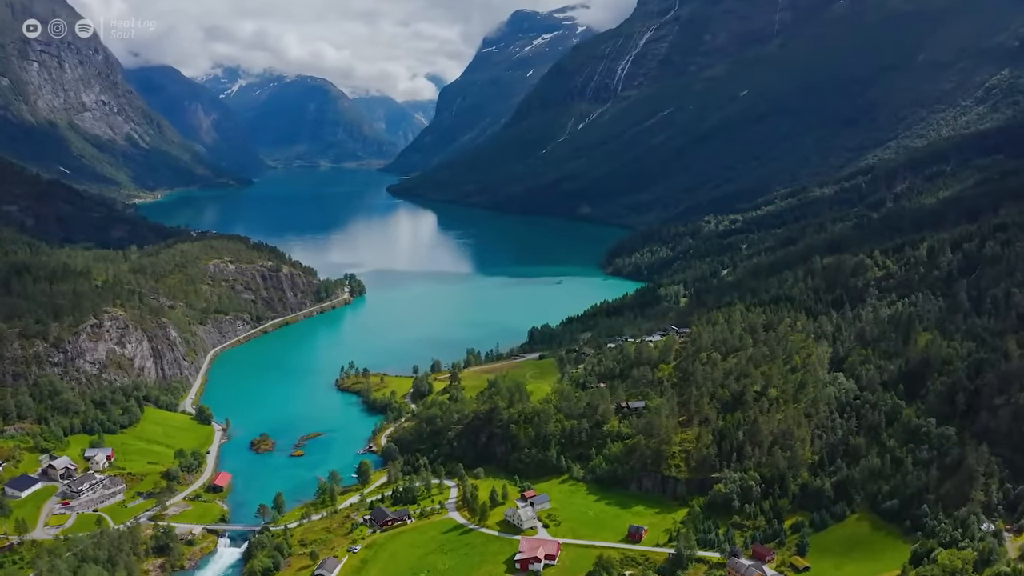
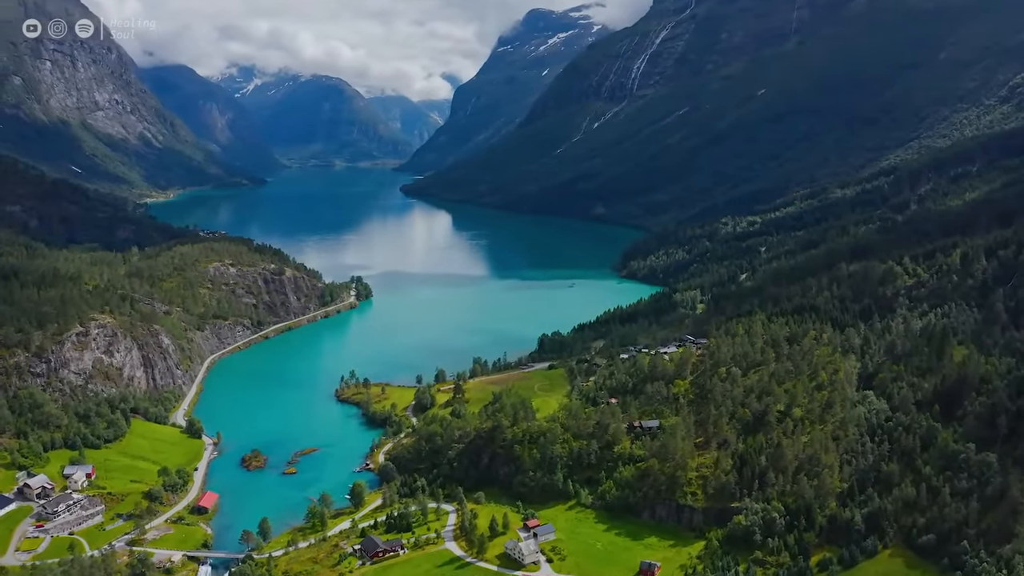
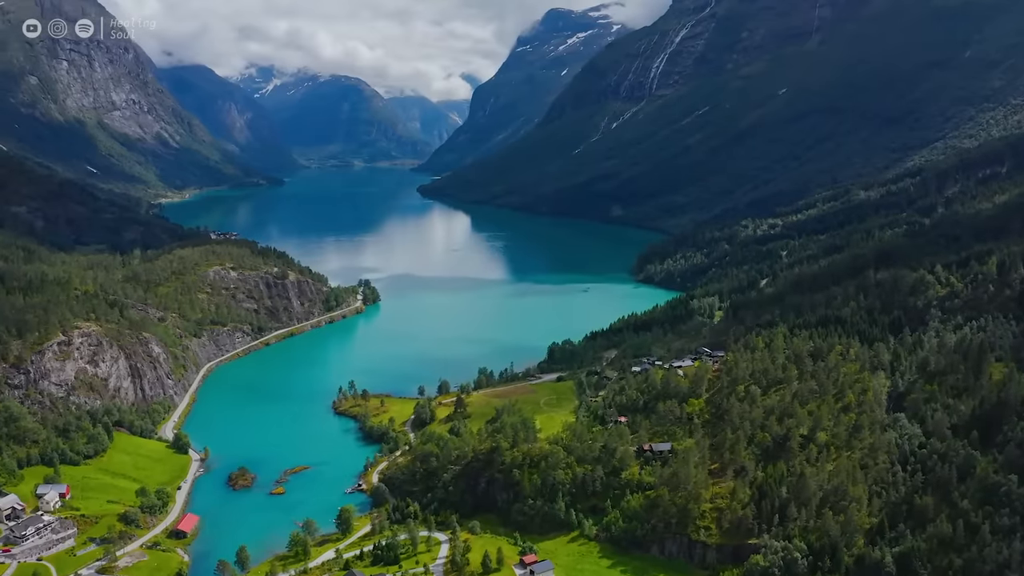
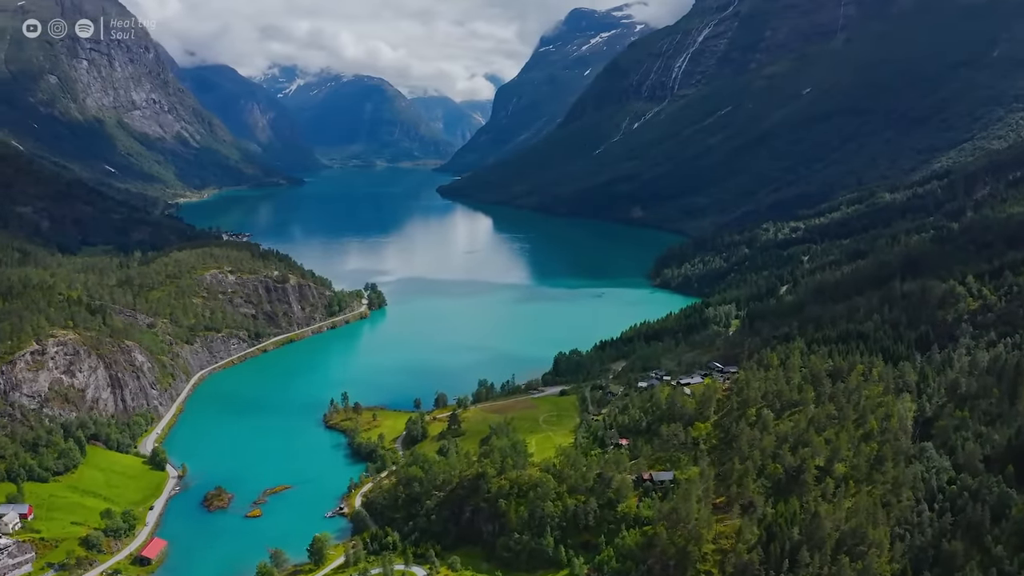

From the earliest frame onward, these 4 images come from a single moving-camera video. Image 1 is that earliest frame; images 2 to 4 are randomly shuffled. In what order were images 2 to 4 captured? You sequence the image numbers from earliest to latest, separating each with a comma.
2, 3, 4
